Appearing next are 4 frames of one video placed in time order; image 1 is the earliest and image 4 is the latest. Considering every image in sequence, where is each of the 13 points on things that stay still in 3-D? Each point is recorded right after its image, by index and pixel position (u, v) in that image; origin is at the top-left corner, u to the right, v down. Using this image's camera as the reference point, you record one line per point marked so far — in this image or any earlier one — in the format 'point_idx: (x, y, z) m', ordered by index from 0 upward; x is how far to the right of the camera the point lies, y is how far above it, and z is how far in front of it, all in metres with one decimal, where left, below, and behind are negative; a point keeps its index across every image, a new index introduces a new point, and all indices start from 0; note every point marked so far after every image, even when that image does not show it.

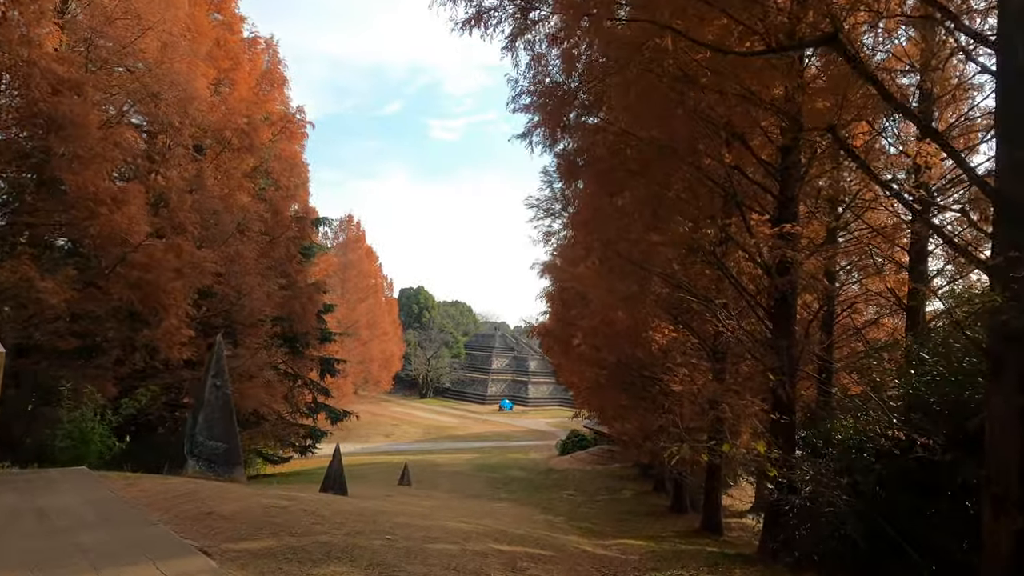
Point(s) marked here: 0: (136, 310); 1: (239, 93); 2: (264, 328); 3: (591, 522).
0: (-4.3, -0.2, +7.4) m
1: (-5.1, +3.6, +12.0) m
2: (-4.3, -0.7, +11.4) m
3: (+1.2, -3.4, +9.4) m
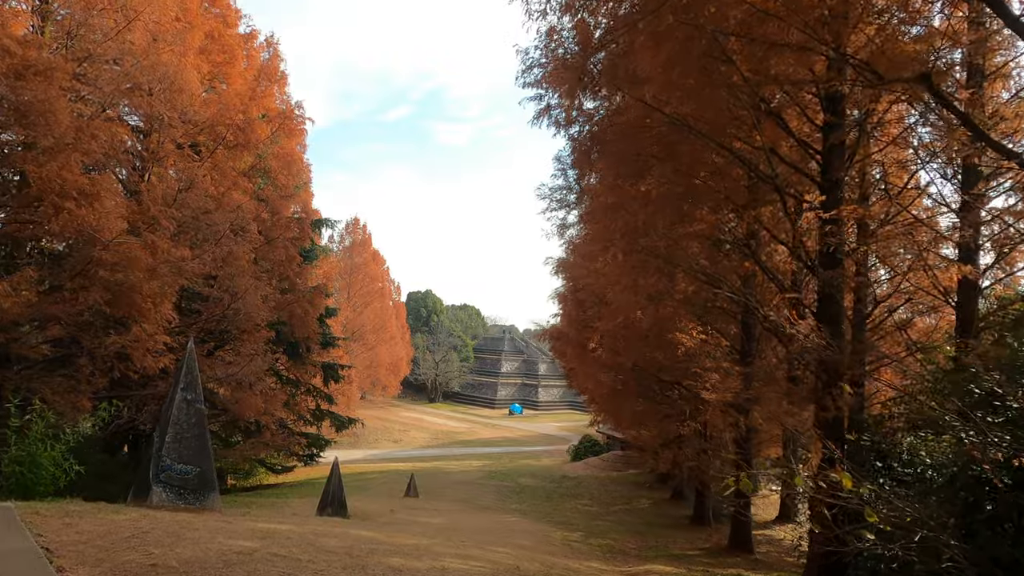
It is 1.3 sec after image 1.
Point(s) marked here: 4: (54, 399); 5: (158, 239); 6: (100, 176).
0: (-4.1, -0.3, +6.8) m
1: (-4.9, +3.6, +11.5) m
2: (-4.2, -0.8, +10.8) m
3: (+1.3, -3.4, +8.7) m
4: (-4.6, -1.1, +6.6) m
5: (-3.7, +0.5, +6.9) m
6: (-3.9, +1.1, +6.2) m
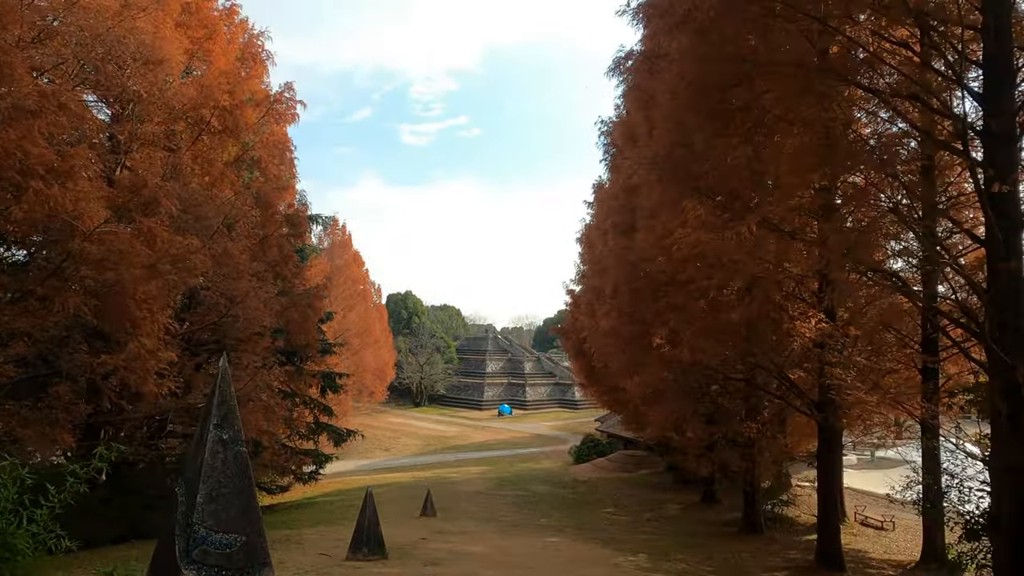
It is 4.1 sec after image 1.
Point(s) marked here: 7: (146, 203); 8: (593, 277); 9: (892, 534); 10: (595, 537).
0: (-3.5, -0.3, +5.5) m
1: (-4.6, +3.5, +10.2) m
2: (-3.7, -0.8, +9.5) m
3: (+2.0, -3.2, +7.7) m
4: (-3.9, -1.2, +5.2) m
5: (-3.1, +0.5, +5.6) m
6: (-3.3, +1.1, +5.0) m
7: (-3.7, +0.8, +6.5) m
8: (+1.4, +0.2, +10.6) m
9: (+6.8, -4.4, +11.6) m
10: (+1.2, -3.7, +9.8) m
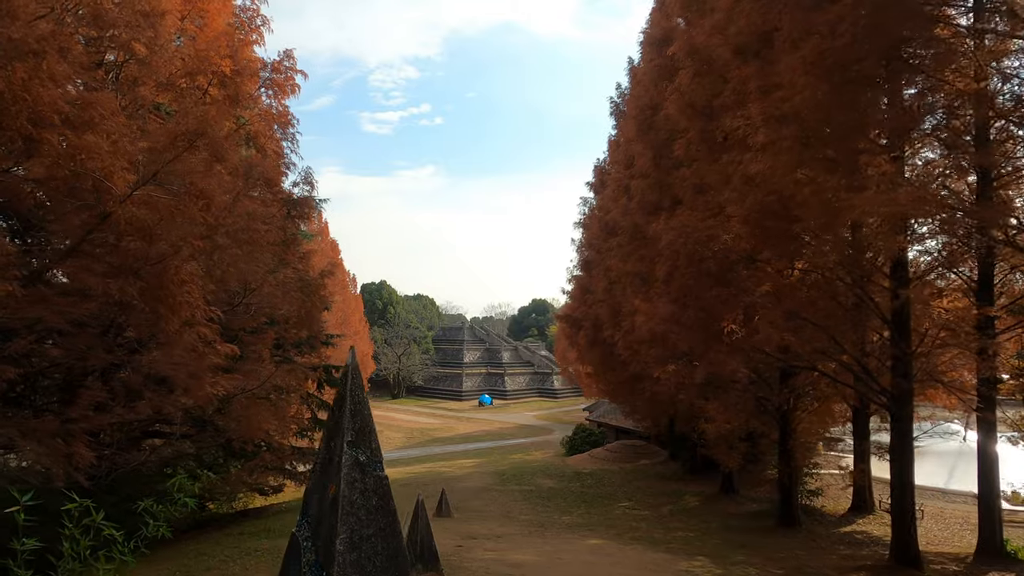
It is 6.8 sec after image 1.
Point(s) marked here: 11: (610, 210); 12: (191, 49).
0: (-2.8, -0.2, +4.6) m
1: (-4.2, +3.7, +9.2) m
2: (-3.2, -0.6, +8.6) m
3: (+2.6, -3.0, +7.1) m
4: (-3.2, -1.1, +4.4) m
5: (-2.5, +0.6, +4.7) m
6: (-2.6, +1.2, +4.1) m
7: (-3.1, +1.0, +5.6) m
8: (+1.8, +0.4, +9.9) m
9: (+7.2, -4.1, +11.3) m
10: (+1.7, -3.5, +9.2) m
11: (+1.9, +1.6, +12.9) m
12: (-4.2, +3.1, +8.5) m
